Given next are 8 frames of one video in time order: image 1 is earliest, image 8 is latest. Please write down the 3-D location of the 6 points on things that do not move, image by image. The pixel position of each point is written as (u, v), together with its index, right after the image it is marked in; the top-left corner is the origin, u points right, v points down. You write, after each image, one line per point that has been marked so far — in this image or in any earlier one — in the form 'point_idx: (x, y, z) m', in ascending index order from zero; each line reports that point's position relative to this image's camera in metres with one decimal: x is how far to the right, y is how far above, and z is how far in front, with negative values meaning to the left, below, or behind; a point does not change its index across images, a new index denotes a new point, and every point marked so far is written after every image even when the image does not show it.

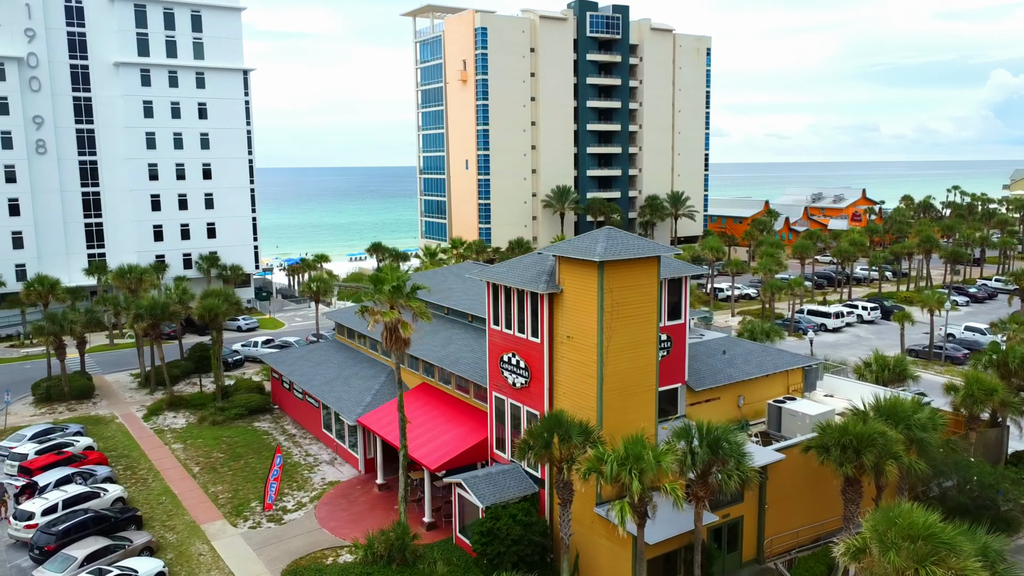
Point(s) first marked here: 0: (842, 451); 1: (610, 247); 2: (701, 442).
0: (+8.1, -4.1, +19.9) m
1: (+2.3, +1.0, +19.7) m
2: (+4.3, -3.5, +18.1) m
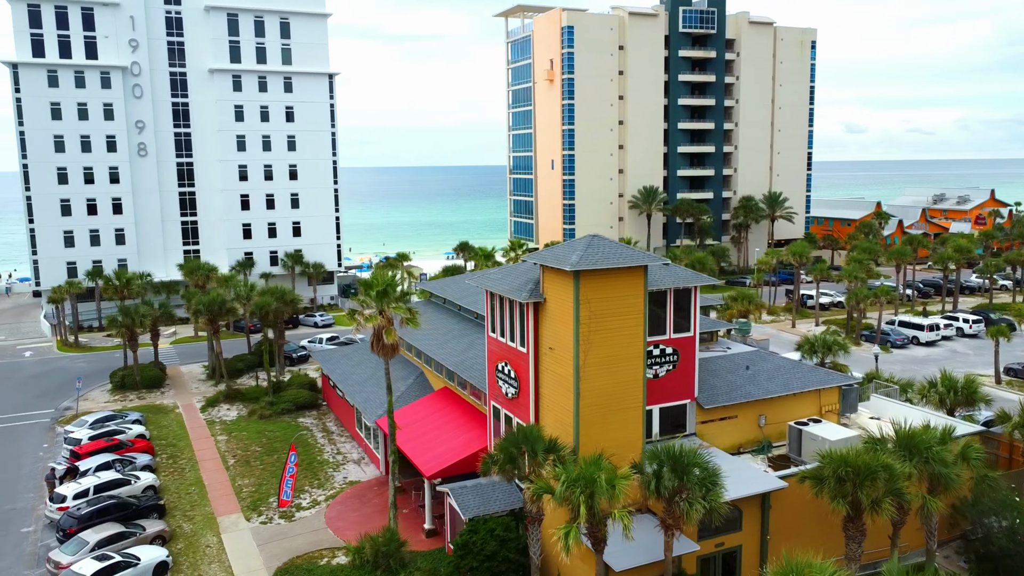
0: (+7.3, -4.4, +18.1) m
1: (+1.7, +0.8, +18.8) m
2: (+3.3, -3.8, +16.9) m
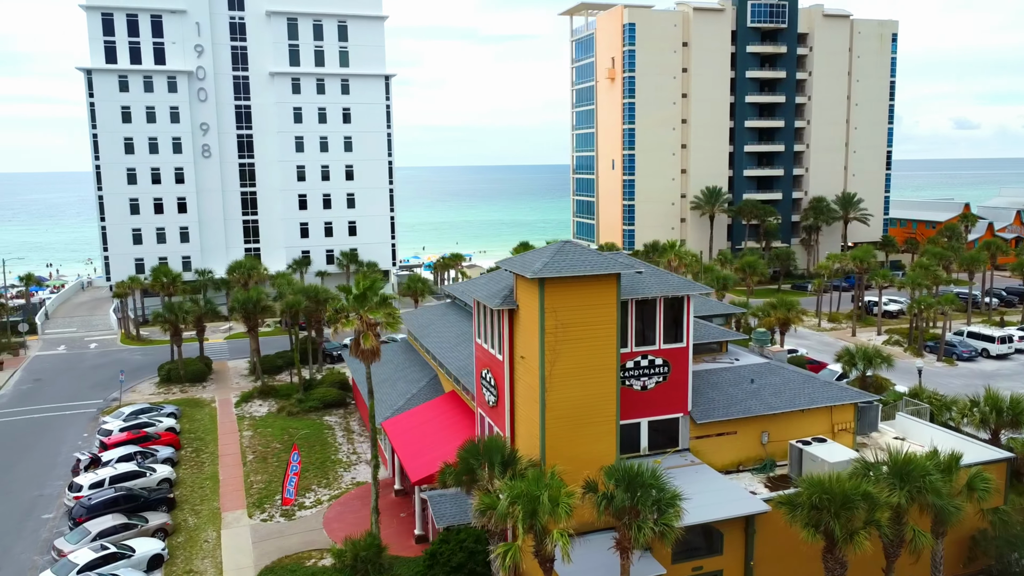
0: (+6.3, -4.7, +16.8) m
1: (+0.9, +0.6, +18.2) m
2: (+2.2, -4.0, +16.1) m
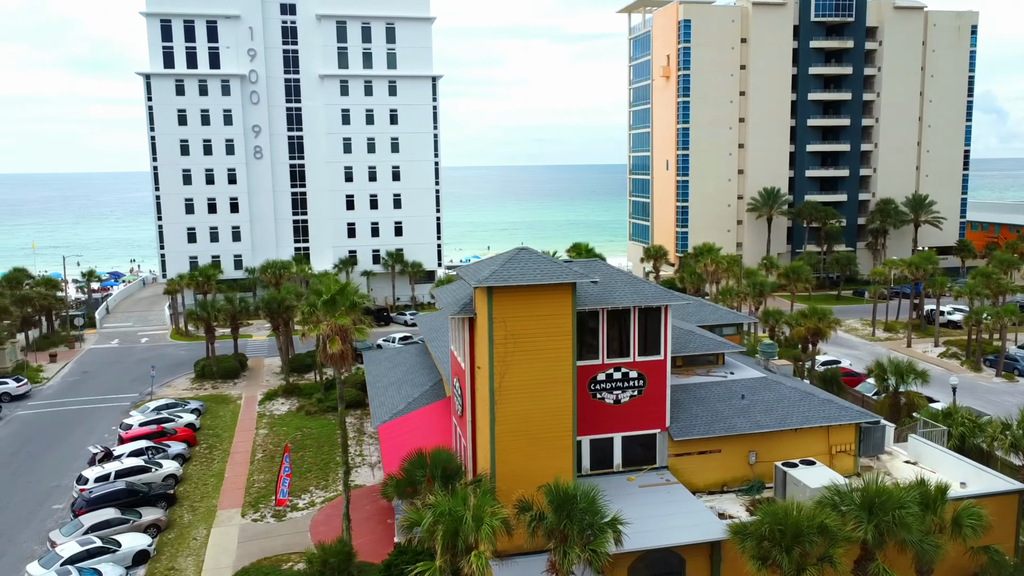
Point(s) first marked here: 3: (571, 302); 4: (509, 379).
0: (+4.9, -5.0, +15.7) m
1: (-0.3, +0.4, +17.5) m
2: (+0.7, -4.3, +15.3) m
3: (+1.3, -0.3, +17.9) m
4: (-0.1, -2.0, +17.8) m
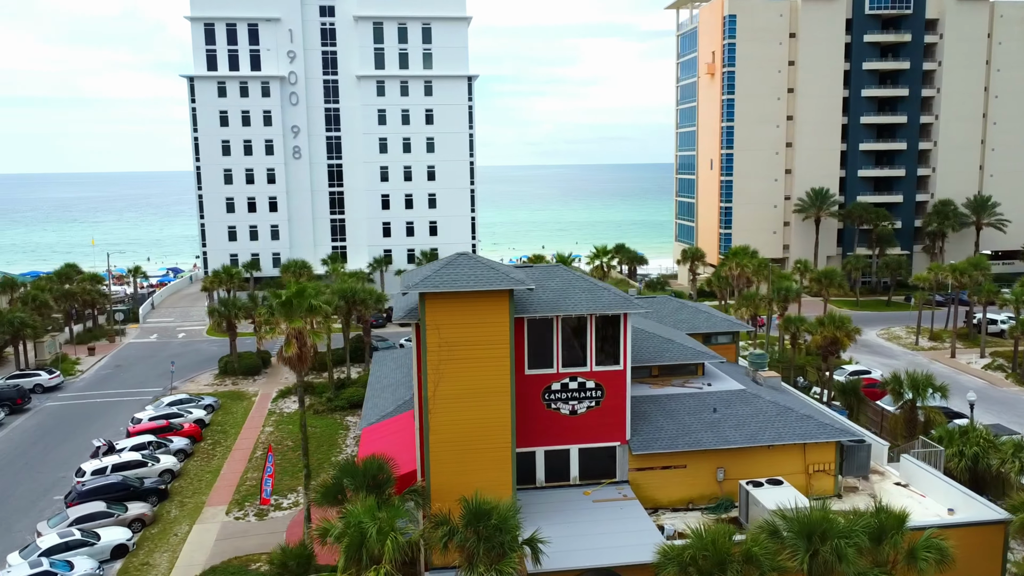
0: (+3.2, -5.2, +14.8) m
1: (-1.7, +0.2, +17.1) m
2: (-0.9, -4.4, +14.8) m
3: (-0.1, -0.5, +17.3) m
4: (-1.5, -2.2, +17.3) m
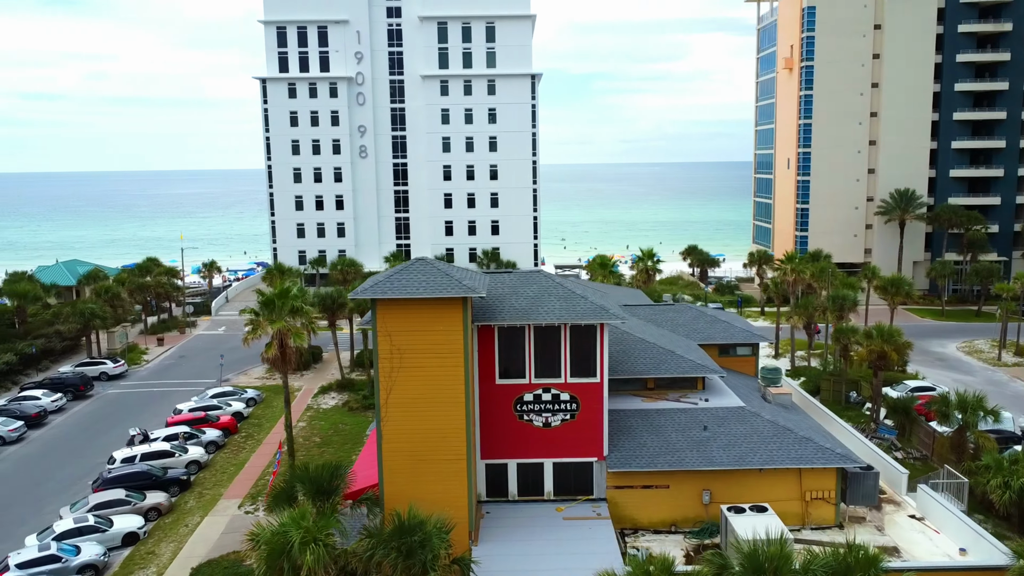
0: (+1.9, -5.4, +13.9) m
1: (-2.7, +0.1, +16.7) m
2: (-2.2, -4.5, +14.4) m
3: (-1.0, -0.6, +16.8) m
4: (-2.5, -2.3, +16.9) m
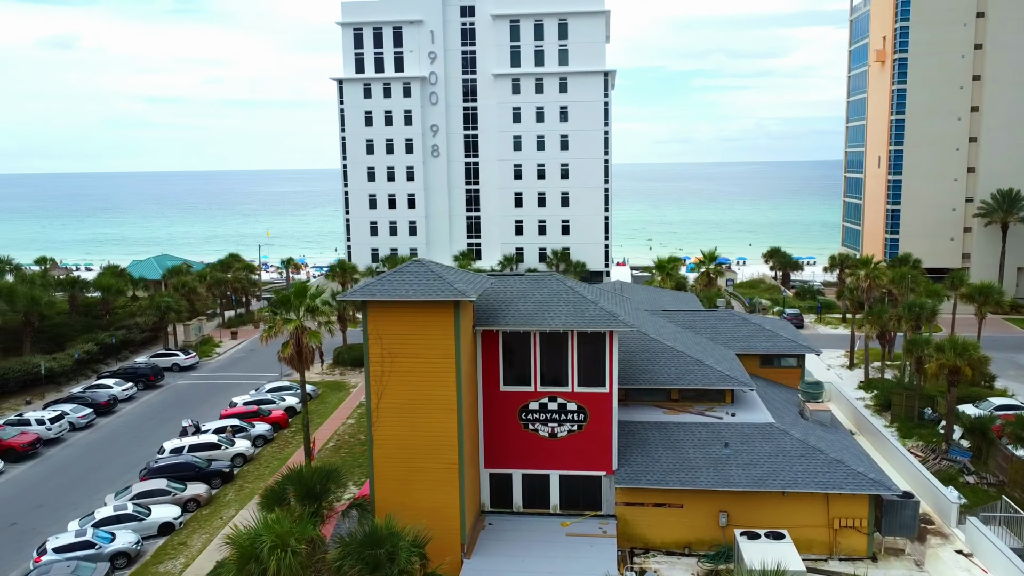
0: (+1.3, -5.5, +13.0) m
1: (-2.8, +0.1, +16.3) m
2: (-2.7, -4.6, +14.0) m
3: (-1.1, -0.7, +16.2) m
4: (-2.6, -2.3, +16.5) m
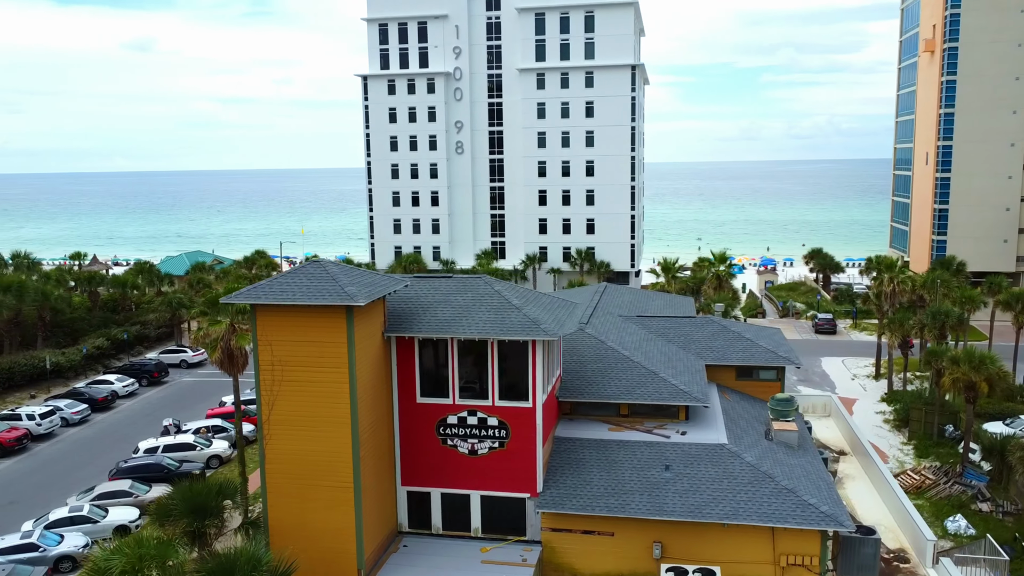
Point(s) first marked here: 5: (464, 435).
0: (-0.9, -5.6, +11.4) m
1: (-4.7, 0.0, +15.1) m
2: (-4.8, -4.6, +12.8) m
3: (-3.1, -0.7, +14.8) m
4: (-4.5, -2.4, +15.3) m
5: (-1.0, -3.1, +16.9) m
